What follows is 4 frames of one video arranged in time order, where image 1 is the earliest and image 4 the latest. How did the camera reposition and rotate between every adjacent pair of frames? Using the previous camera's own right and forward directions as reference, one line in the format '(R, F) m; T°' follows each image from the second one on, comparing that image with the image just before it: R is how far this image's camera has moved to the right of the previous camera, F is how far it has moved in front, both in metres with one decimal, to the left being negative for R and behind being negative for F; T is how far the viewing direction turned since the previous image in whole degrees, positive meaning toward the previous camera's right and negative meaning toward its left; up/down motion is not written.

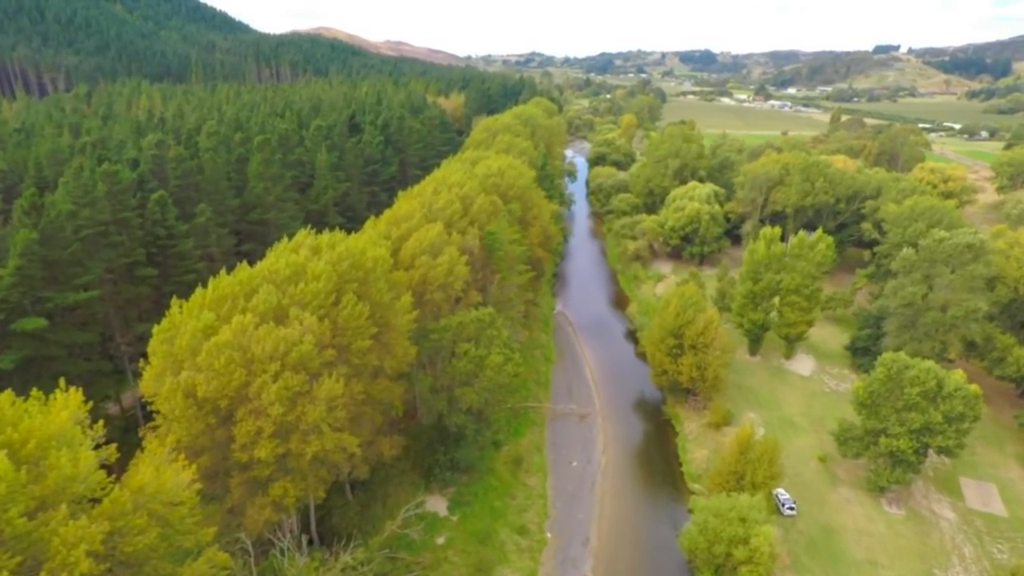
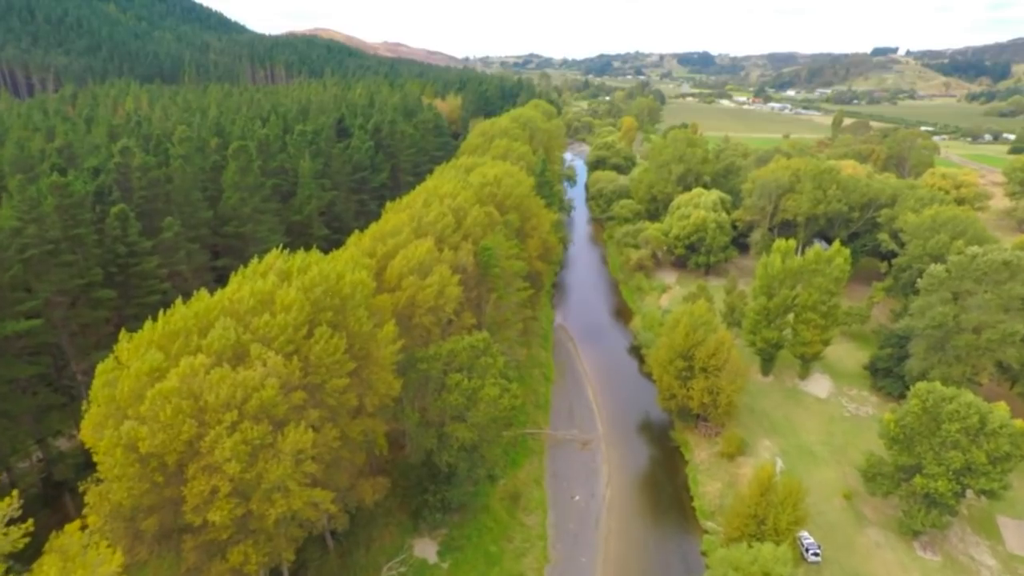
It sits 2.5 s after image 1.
(+0.1, +3.8) m; 0°
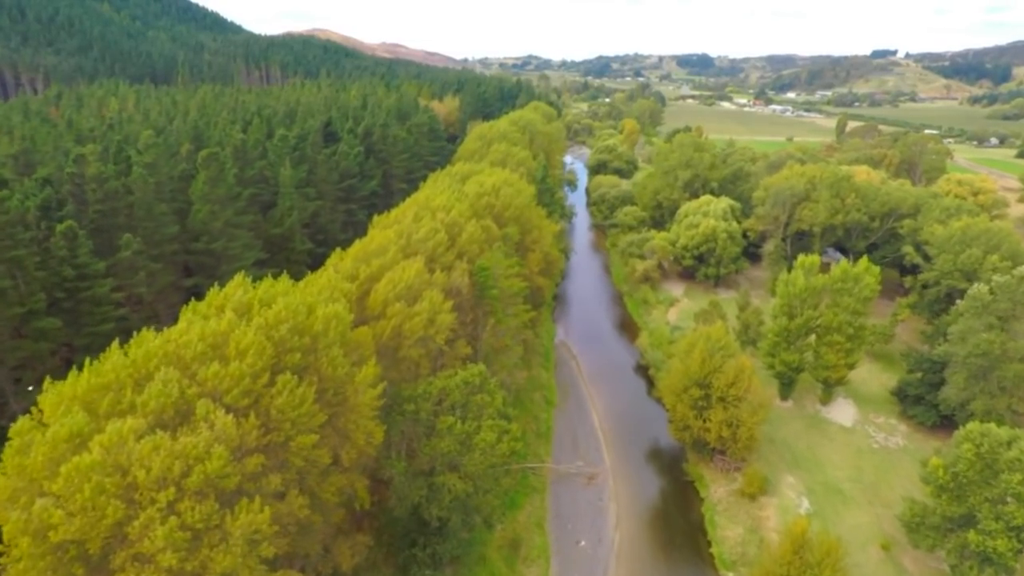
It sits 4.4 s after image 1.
(-0.1, +4.3) m; 0°
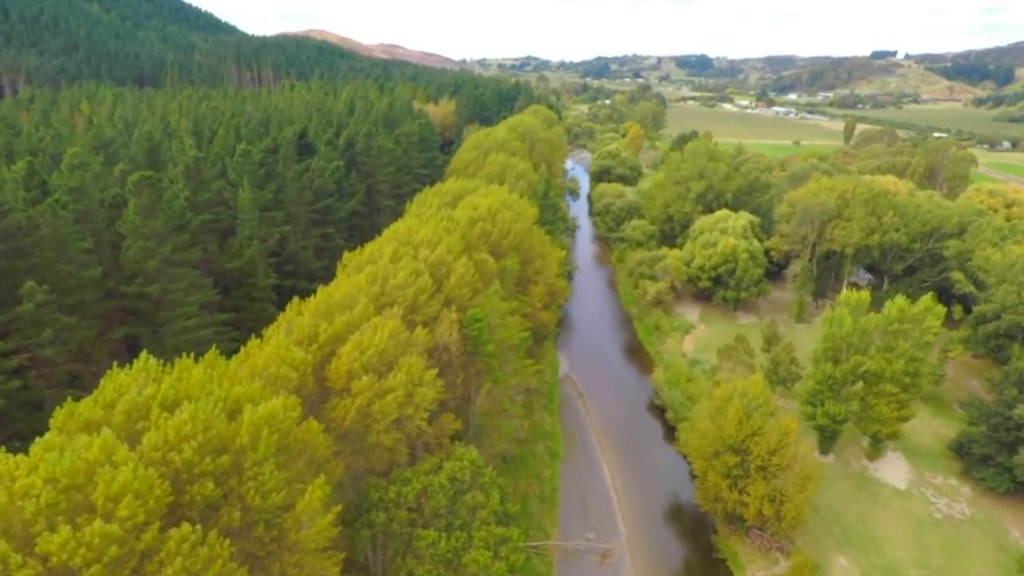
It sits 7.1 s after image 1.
(-0.1, +7.2) m; 0°
